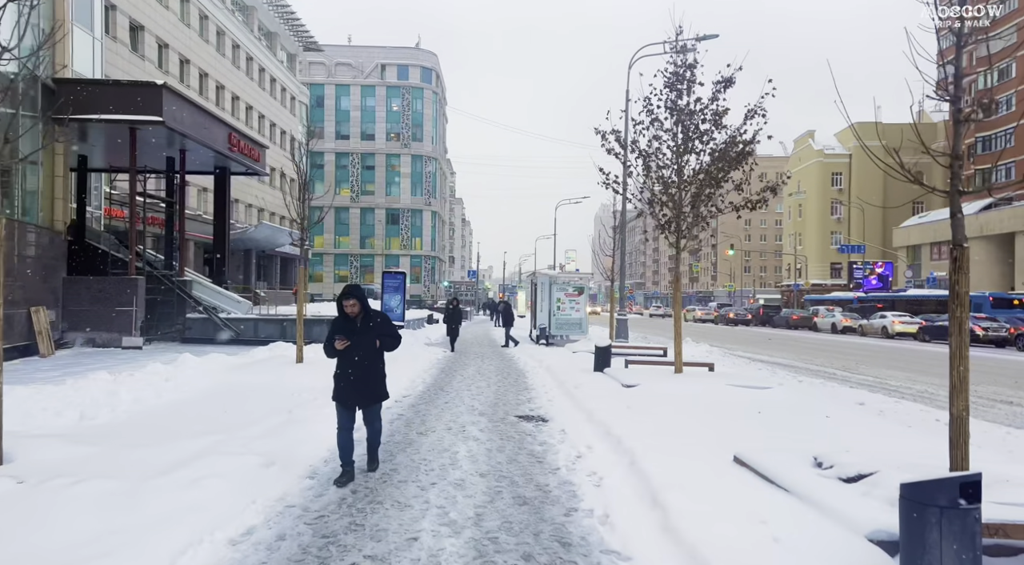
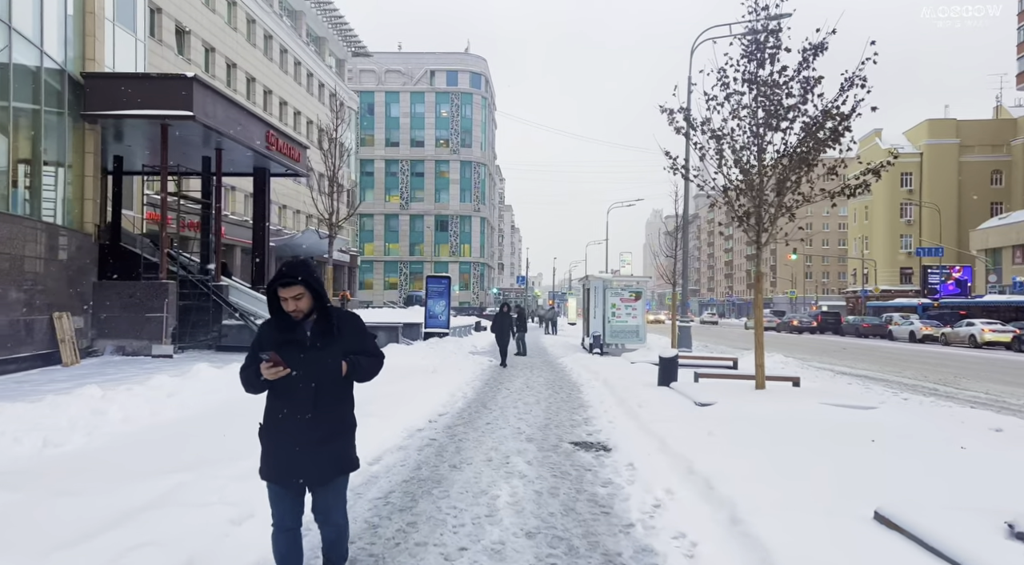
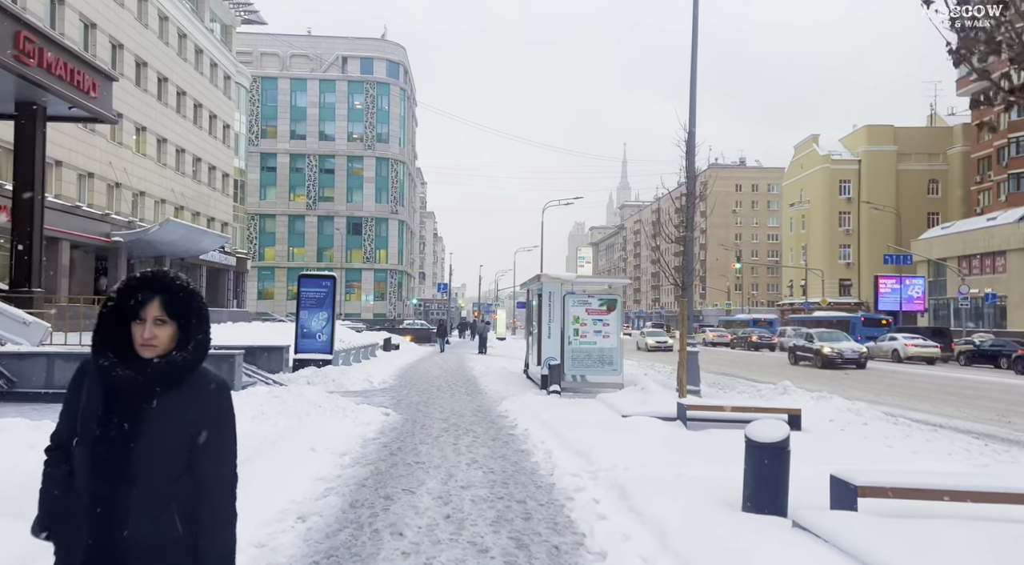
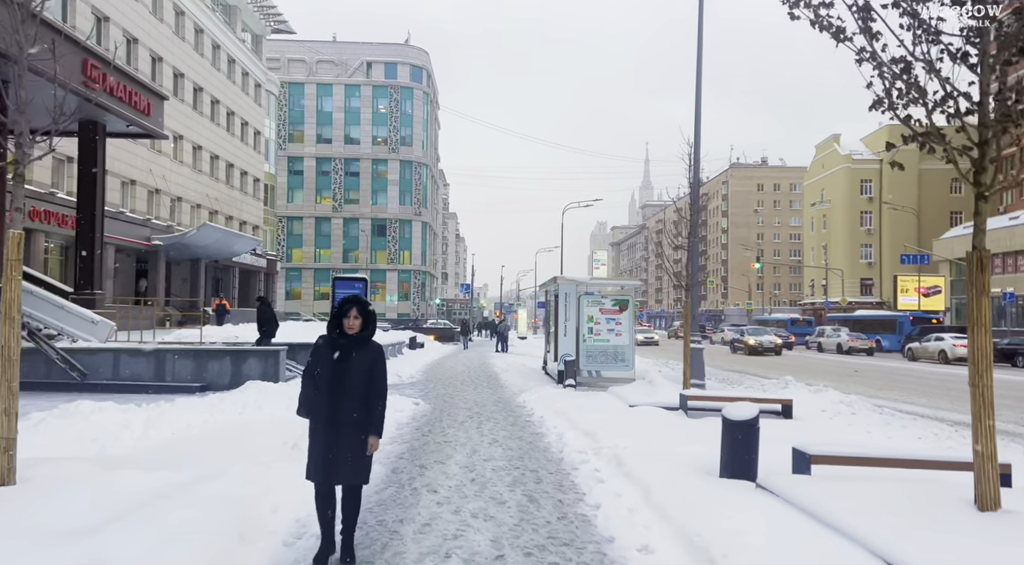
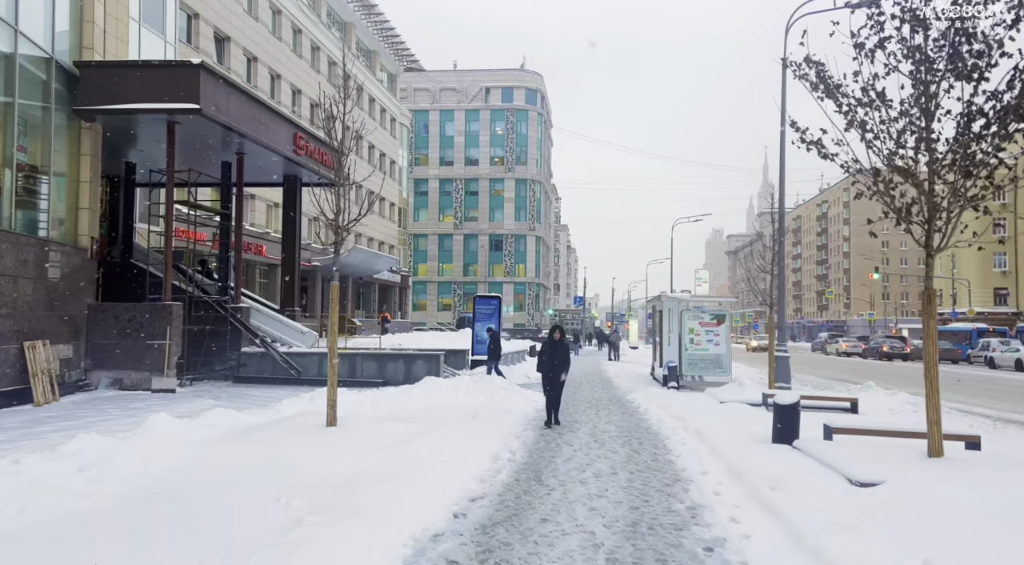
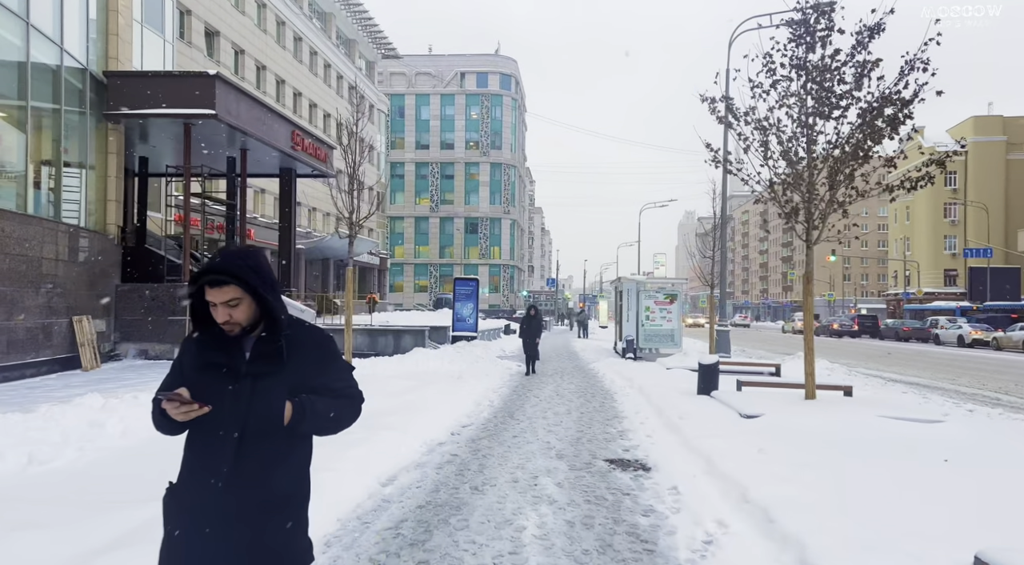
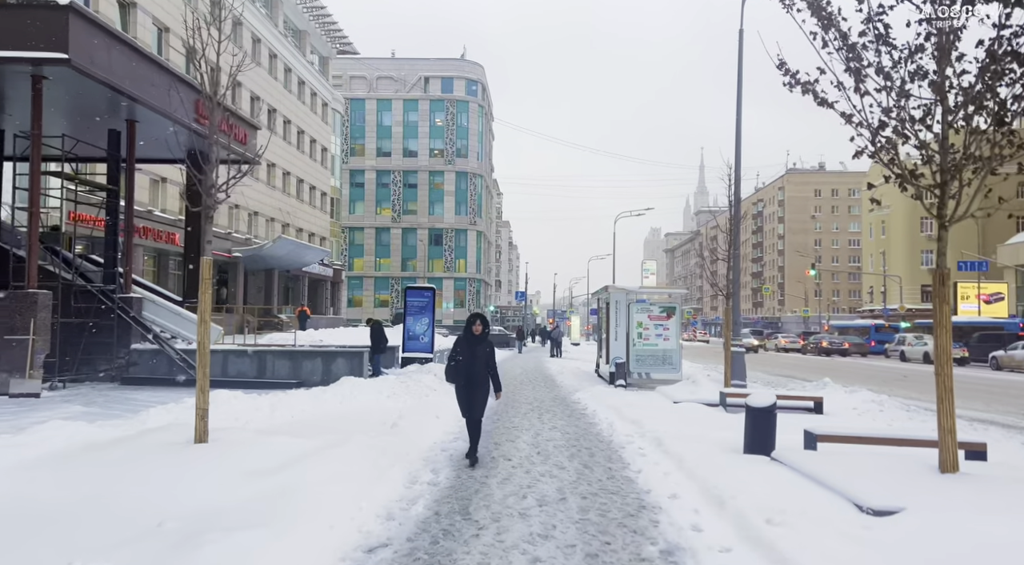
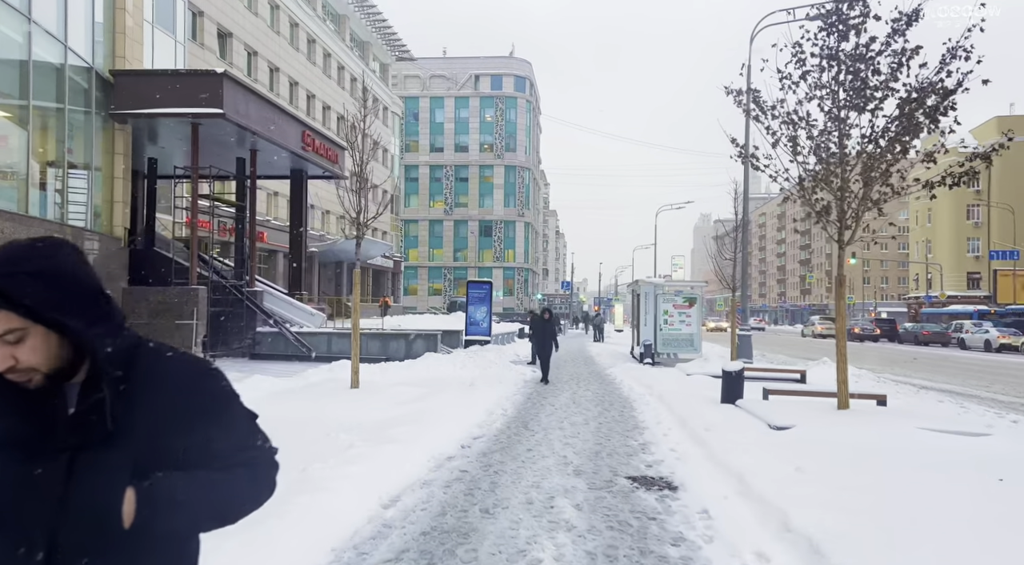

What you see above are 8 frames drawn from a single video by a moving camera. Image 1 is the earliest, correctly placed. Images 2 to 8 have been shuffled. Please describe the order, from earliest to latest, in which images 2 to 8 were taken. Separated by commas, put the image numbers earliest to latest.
2, 6, 8, 5, 7, 4, 3
